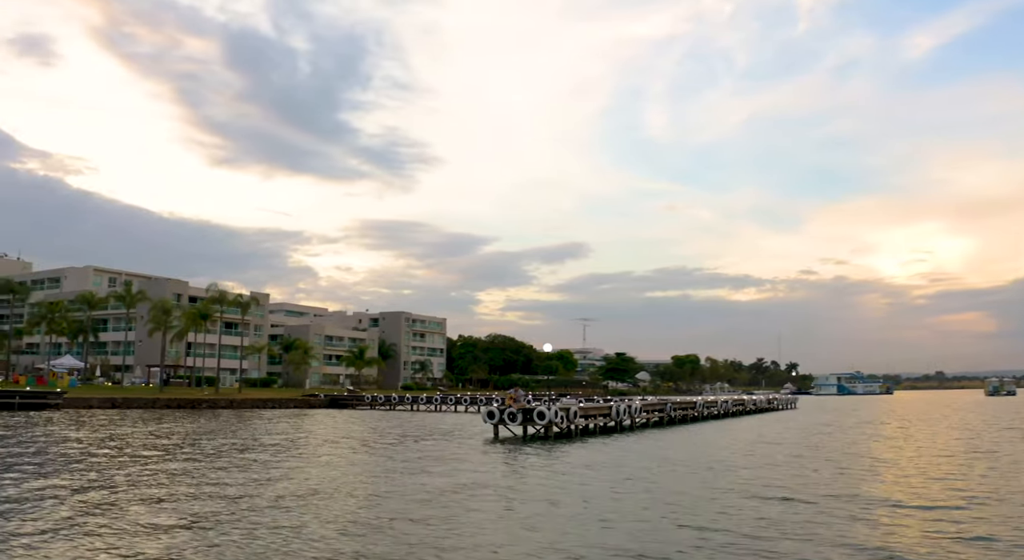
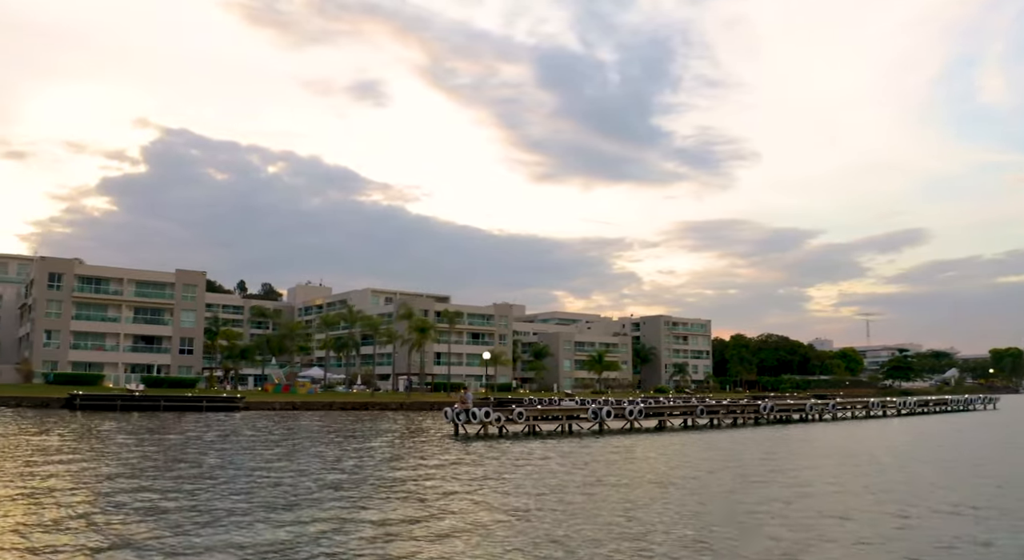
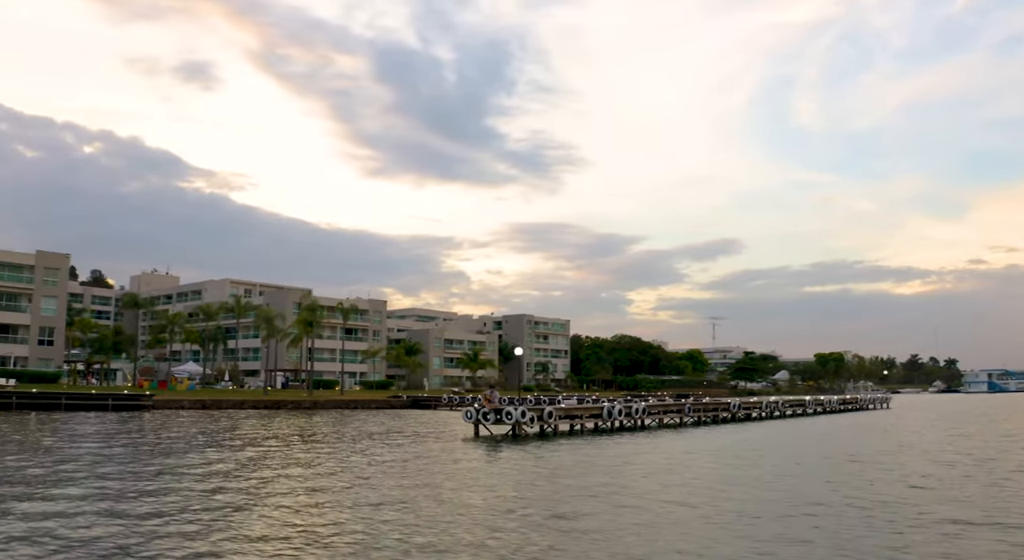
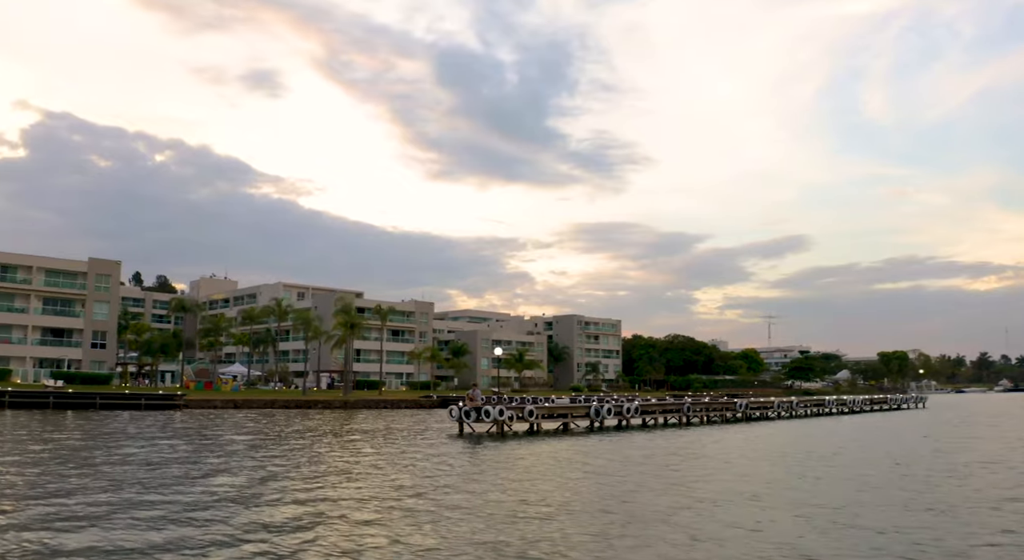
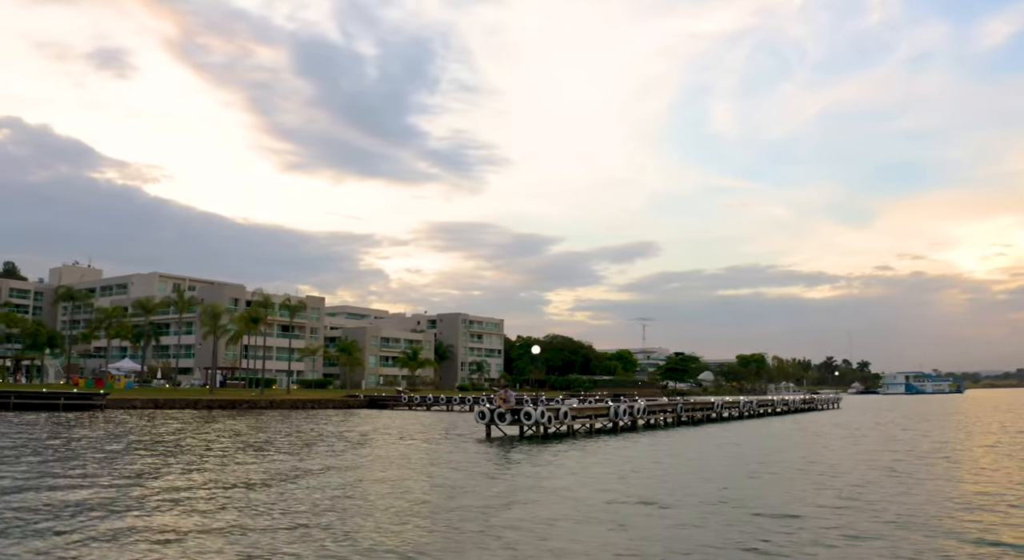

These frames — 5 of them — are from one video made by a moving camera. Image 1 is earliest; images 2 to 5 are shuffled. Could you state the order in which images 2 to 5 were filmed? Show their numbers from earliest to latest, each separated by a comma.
5, 3, 4, 2
